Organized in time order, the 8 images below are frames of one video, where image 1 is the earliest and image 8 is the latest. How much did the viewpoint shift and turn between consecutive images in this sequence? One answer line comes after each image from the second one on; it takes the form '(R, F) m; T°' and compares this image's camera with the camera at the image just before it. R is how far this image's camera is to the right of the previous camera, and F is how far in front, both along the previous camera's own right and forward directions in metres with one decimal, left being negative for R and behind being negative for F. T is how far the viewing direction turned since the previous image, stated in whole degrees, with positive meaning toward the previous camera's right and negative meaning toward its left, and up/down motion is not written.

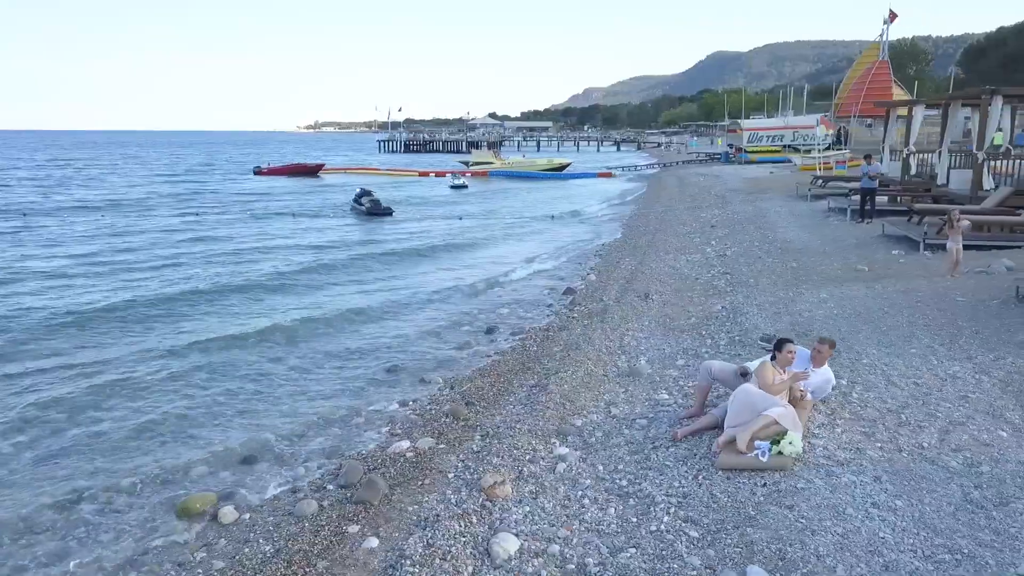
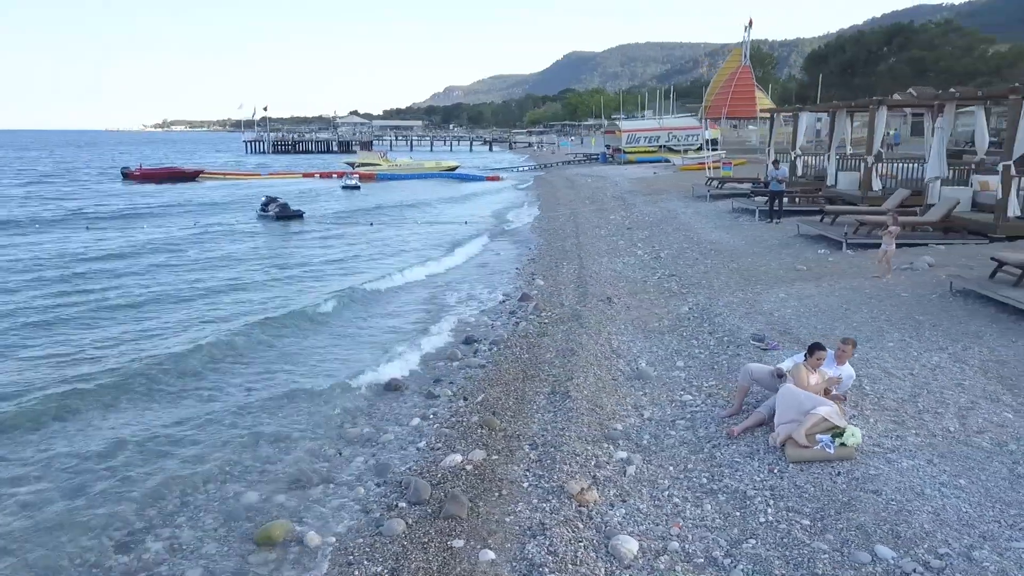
(-1.5, -0.2) m; +9°
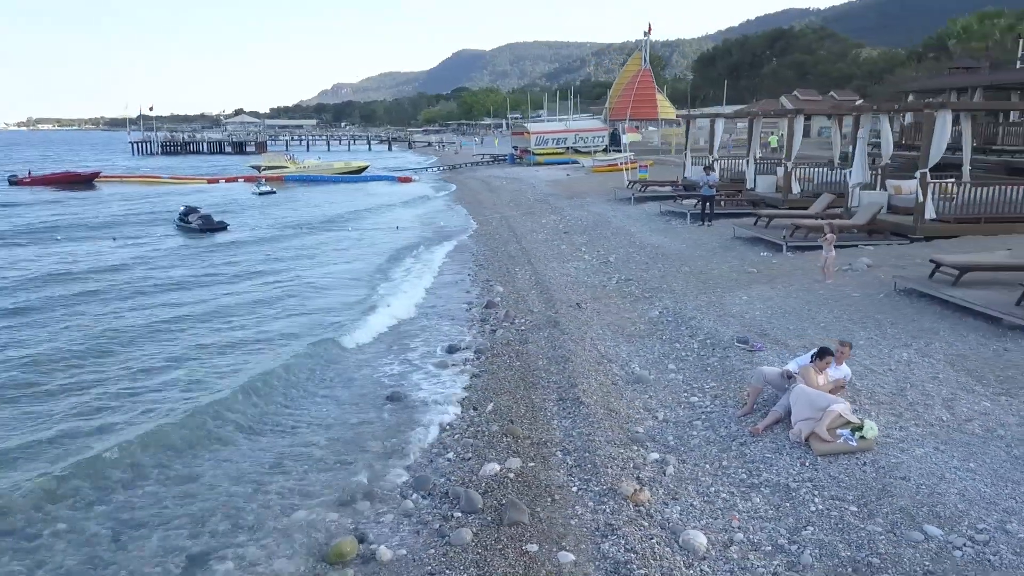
(-1.2, -0.3) m; +7°
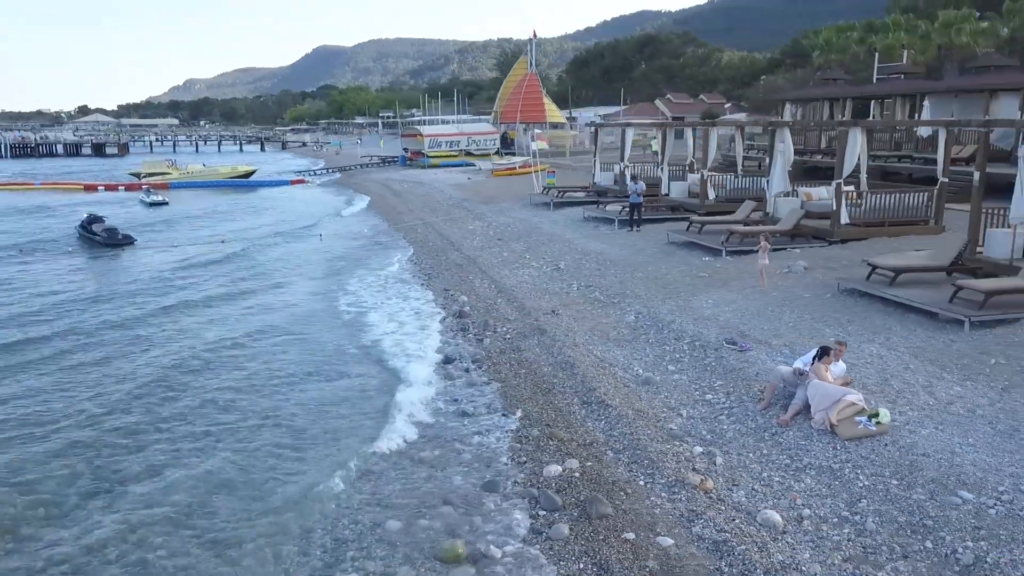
(-1.8, -0.6) m; +9°
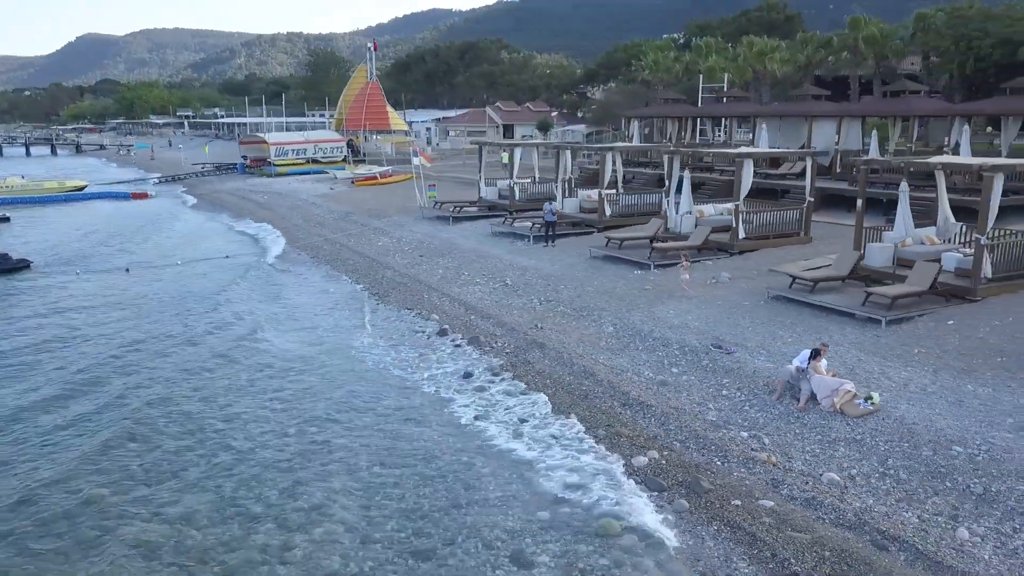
(-3.5, -1.4) m; +14°
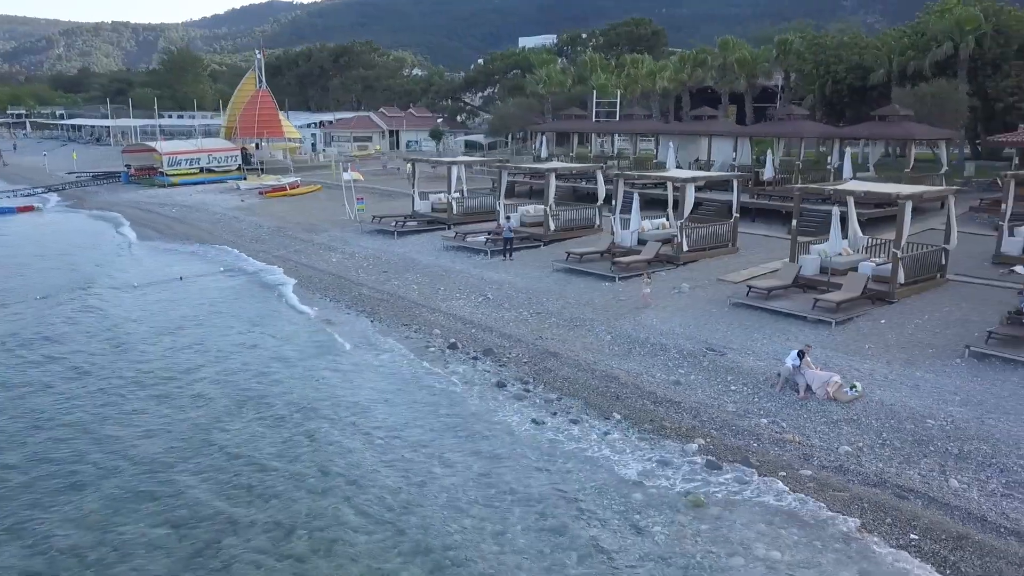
(-3.4, -1.8) m; +10°
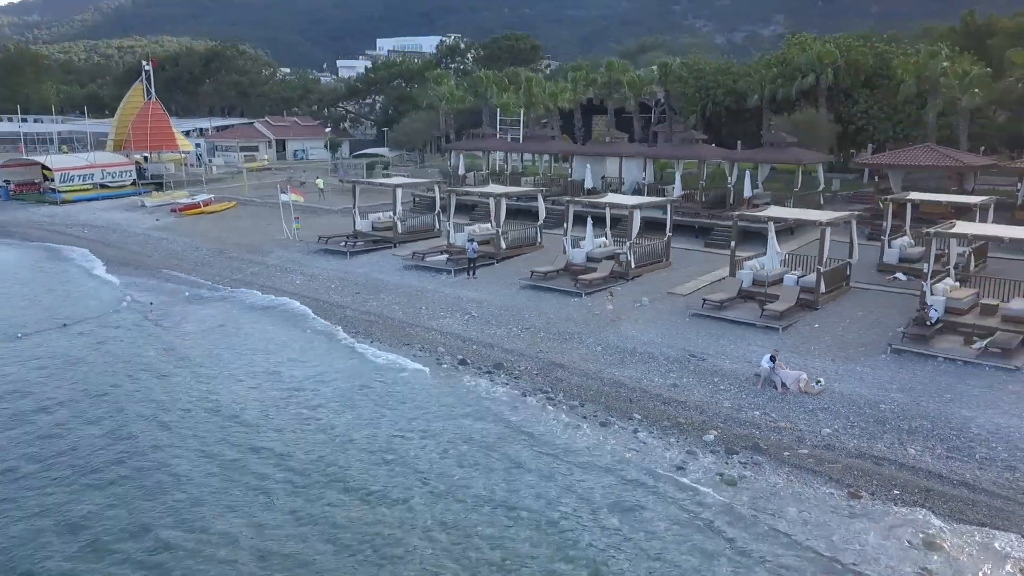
(-3.8, -2.3) m; +11°
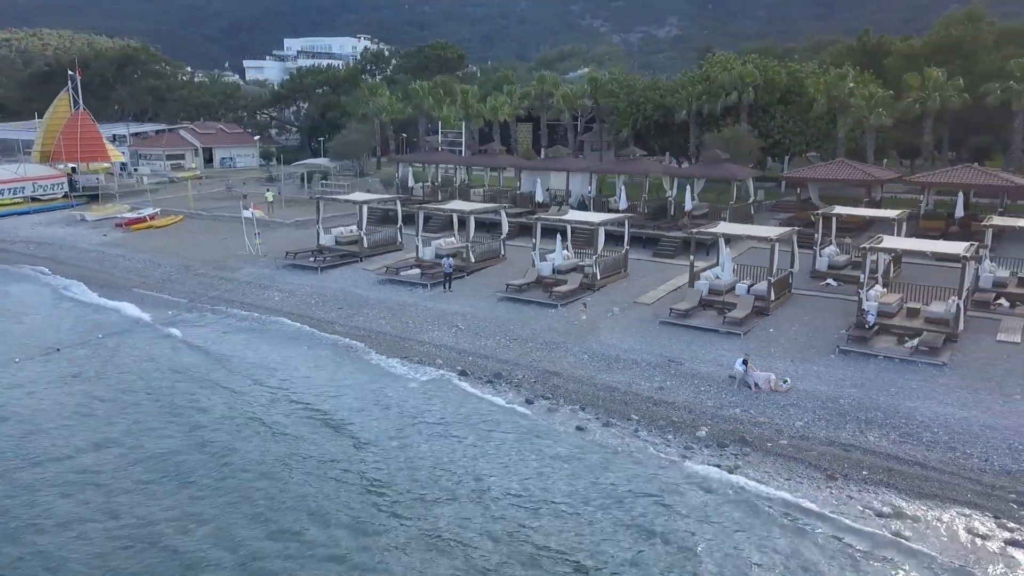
(-2.5, -1.8) m; +7°
